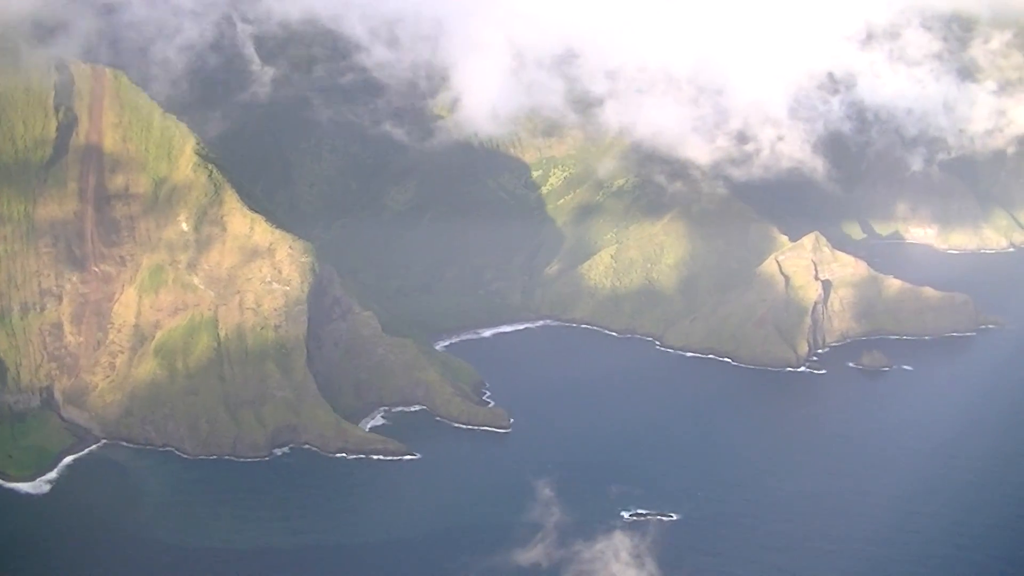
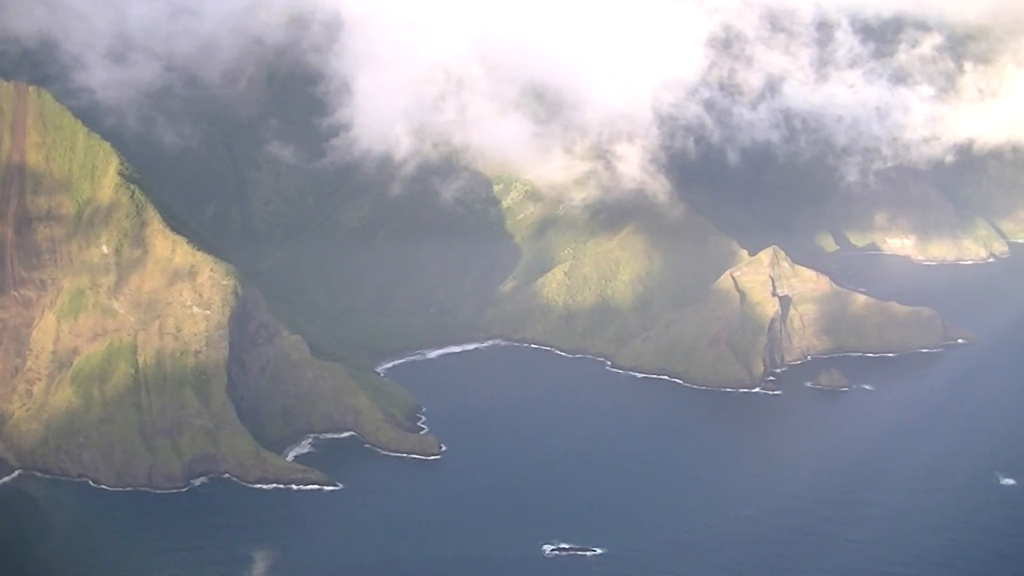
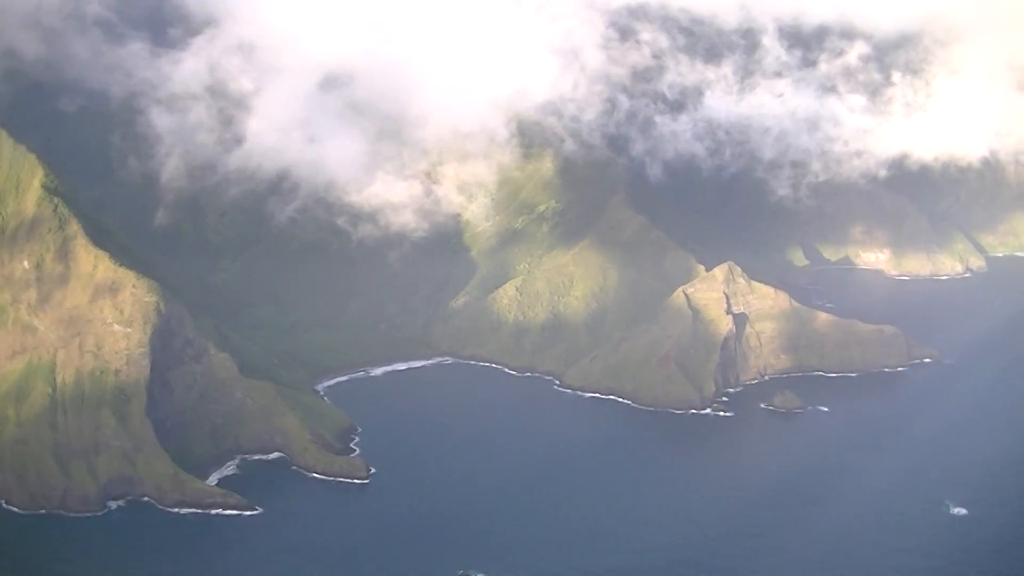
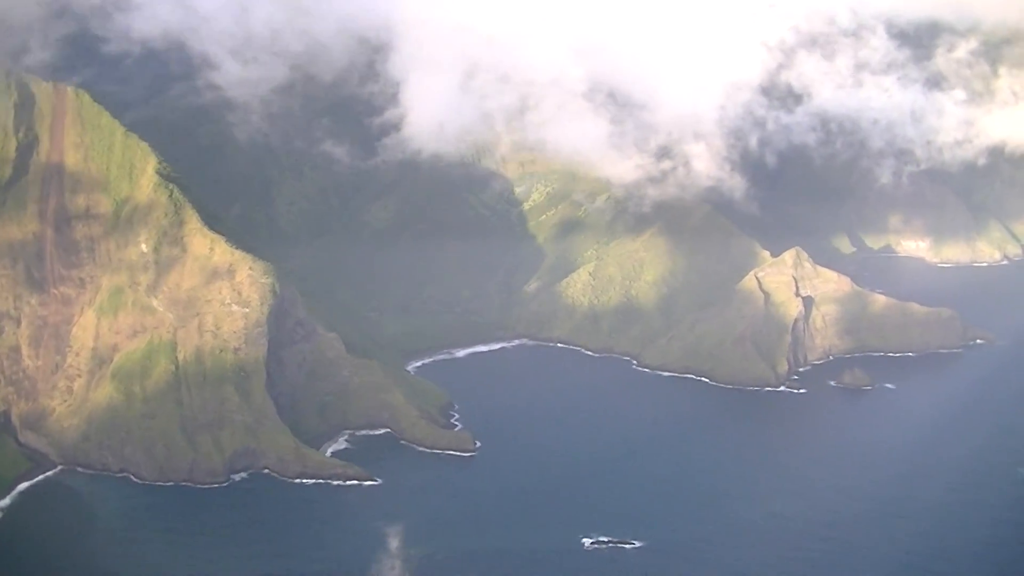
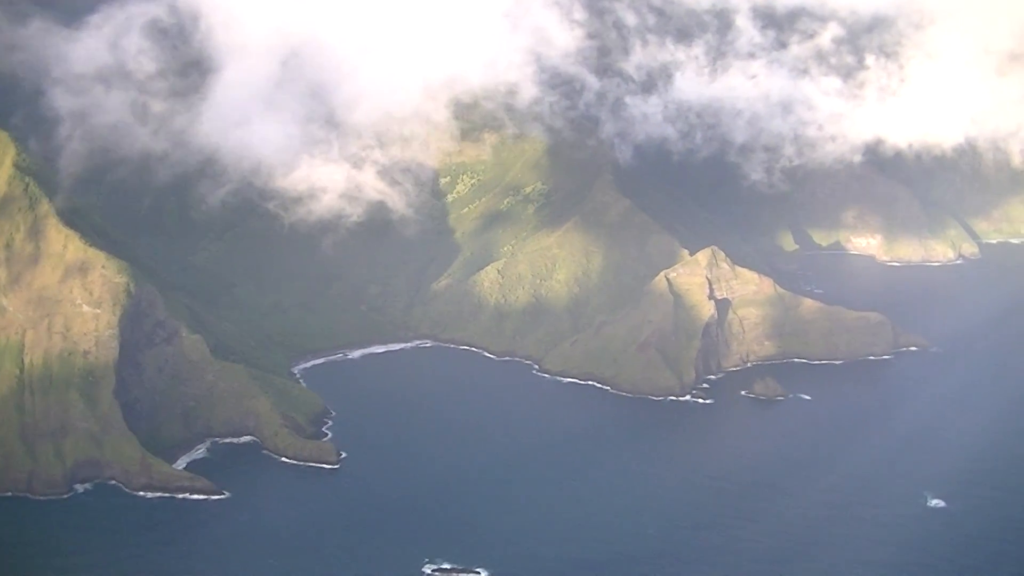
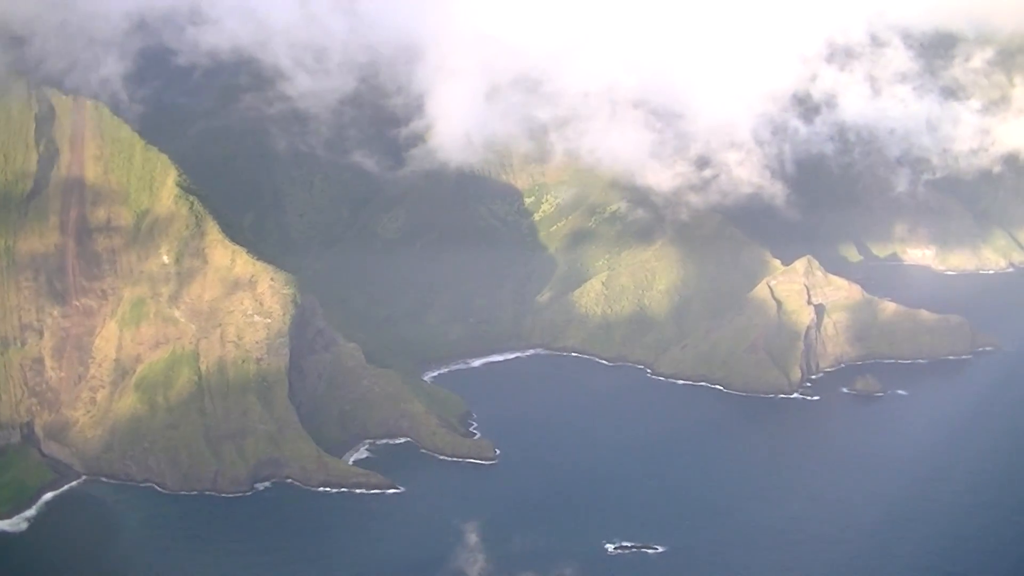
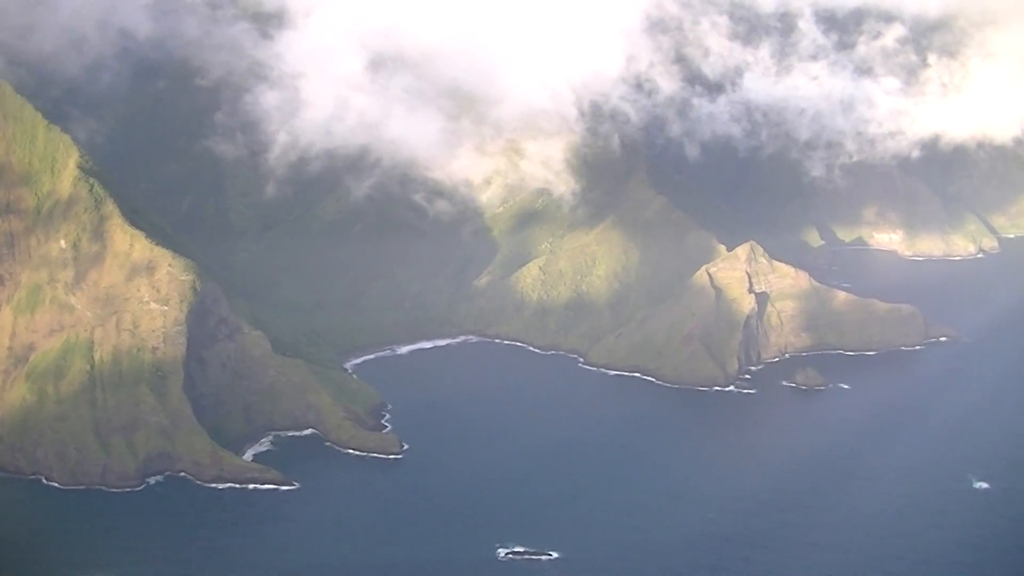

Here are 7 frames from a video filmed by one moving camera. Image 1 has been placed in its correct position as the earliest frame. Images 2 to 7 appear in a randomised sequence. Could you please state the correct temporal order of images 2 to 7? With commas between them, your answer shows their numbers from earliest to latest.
6, 4, 2, 7, 3, 5
